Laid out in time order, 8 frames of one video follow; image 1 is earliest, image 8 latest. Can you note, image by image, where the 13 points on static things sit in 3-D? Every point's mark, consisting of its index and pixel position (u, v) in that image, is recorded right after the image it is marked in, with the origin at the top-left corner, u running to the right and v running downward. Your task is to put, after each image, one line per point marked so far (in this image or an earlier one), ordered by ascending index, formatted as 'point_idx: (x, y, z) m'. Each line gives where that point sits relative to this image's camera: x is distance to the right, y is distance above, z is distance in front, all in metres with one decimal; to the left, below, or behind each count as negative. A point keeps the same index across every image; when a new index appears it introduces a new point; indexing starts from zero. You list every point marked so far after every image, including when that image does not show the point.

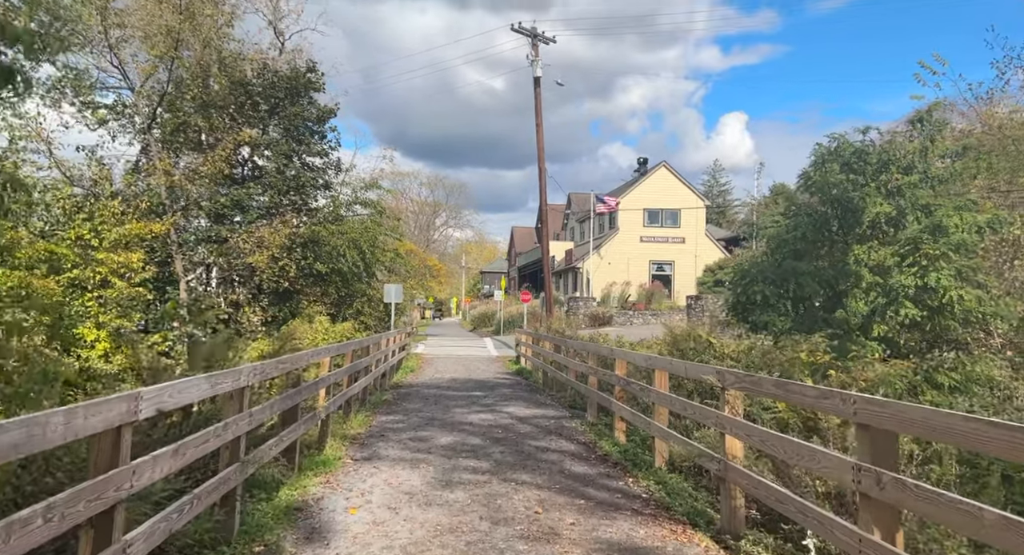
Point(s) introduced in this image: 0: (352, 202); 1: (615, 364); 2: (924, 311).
0: (-4.3, +2.0, +20.4) m
1: (+1.0, -0.9, +7.6) m
2: (+5.6, -0.5, +10.6) m
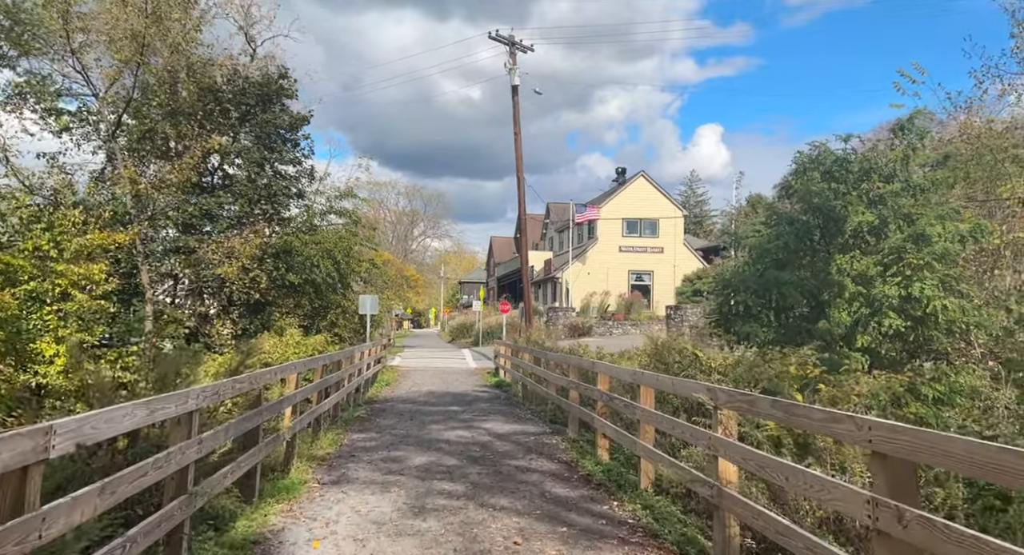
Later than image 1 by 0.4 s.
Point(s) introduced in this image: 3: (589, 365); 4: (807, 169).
0: (-4.8, +1.7, +20.0) m
1: (+0.8, -1.0, +7.3) m
2: (+5.3, -0.6, +10.4) m
3: (+0.8, -0.9, +7.7) m
4: (+4.6, +1.6, +11.8) m
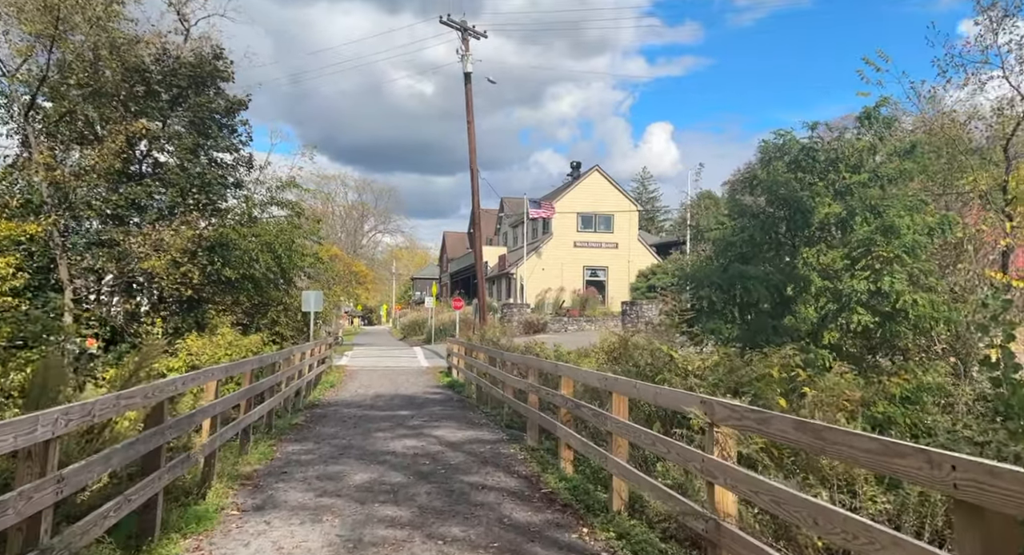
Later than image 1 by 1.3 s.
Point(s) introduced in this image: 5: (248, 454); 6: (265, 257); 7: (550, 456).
0: (-6.0, +1.8, +18.9) m
1: (+0.4, -0.9, +6.6) m
2: (+4.7, -0.5, +9.9) m
3: (+0.4, -0.8, +7.0) m
4: (+3.9, +1.7, +11.3) m
5: (-2.5, -1.7, +7.2) m
6: (-5.6, +0.4, +17.3) m
7: (+0.3, -1.6, +6.9) m
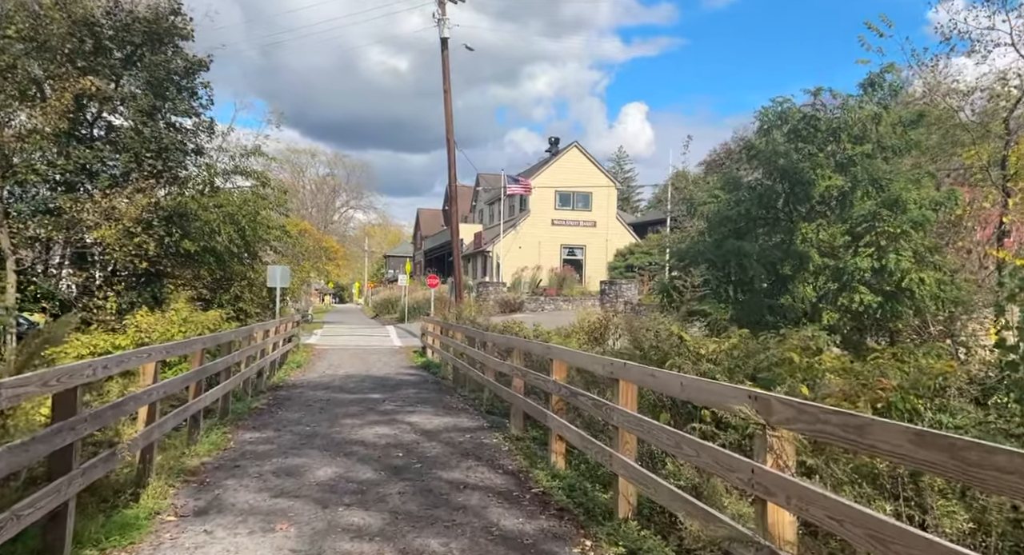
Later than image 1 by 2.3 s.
0: (-6.5, +2.5, +17.8) m
1: (+0.3, -0.7, +5.9) m
2: (+4.4, -0.2, +9.3) m
3: (+0.2, -0.6, +6.2) m
4: (+3.6, +2.0, +10.6) m
5: (-2.6, -1.4, +6.4) m
6: (-6.0, +1.0, +16.4) m
7: (+0.2, -1.4, +6.2) m
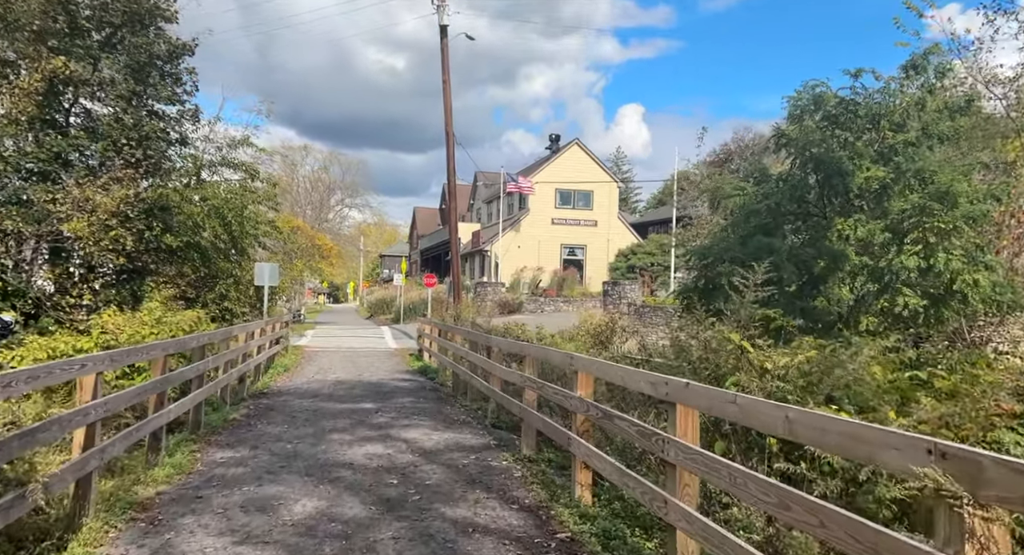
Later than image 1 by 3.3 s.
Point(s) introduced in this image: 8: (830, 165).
0: (-6.5, +2.5, +16.9) m
1: (+0.4, -0.7, +4.9) m
2: (+4.5, -0.2, +8.4) m
3: (+0.3, -0.6, +5.3) m
4: (+3.7, +2.0, +9.7) m
5: (-2.5, -1.4, +5.4) m
6: (-6.0, +1.0, +15.4) m
7: (+0.3, -1.3, +5.3) m
8: (+3.8, +1.3, +9.2) m
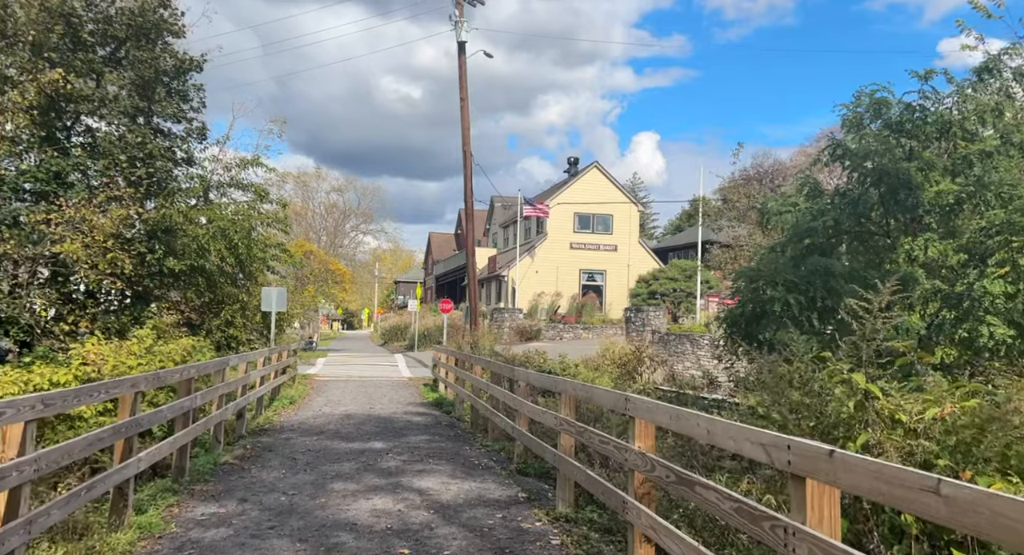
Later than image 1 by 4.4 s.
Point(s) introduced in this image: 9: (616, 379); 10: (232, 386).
0: (-6.0, +2.0, +16.1) m
1: (+0.6, -0.8, +4.0) m
2: (+4.8, -0.5, +7.4) m
3: (+0.6, -0.7, +4.3) m
4: (+4.0, +1.7, +8.8) m
5: (-2.3, -1.5, +4.5) m
6: (-5.6, +0.6, +14.6) m
7: (+0.5, -1.5, +4.3) m
8: (+4.1, +1.1, +8.2) m
9: (+2.0, -1.9, +14.7) m
10: (-3.1, -1.2, +8.6) m
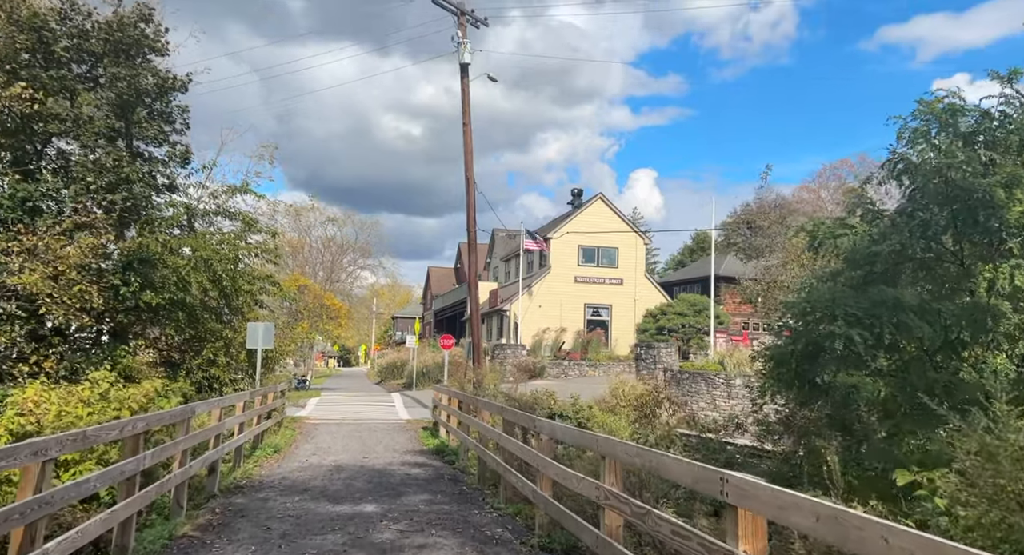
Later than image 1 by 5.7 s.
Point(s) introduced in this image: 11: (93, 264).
0: (-5.9, +1.3, +15.0) m
1: (+0.8, -0.9, +2.7) m
2: (+5.0, -0.7, +6.2) m
3: (+0.7, -0.8, +3.1) m
4: (+4.2, +1.4, +7.7) m
5: (-2.1, -1.6, +3.2) m
6: (-5.4, 0.0, +13.4) m
7: (+0.7, -1.6, +3.0) m
8: (+4.3, +0.8, +7.1) m
9: (+2.1, -2.5, +13.5) m
10: (-3.0, -1.5, +7.3) m
11: (-6.5, +0.2, +11.9) m
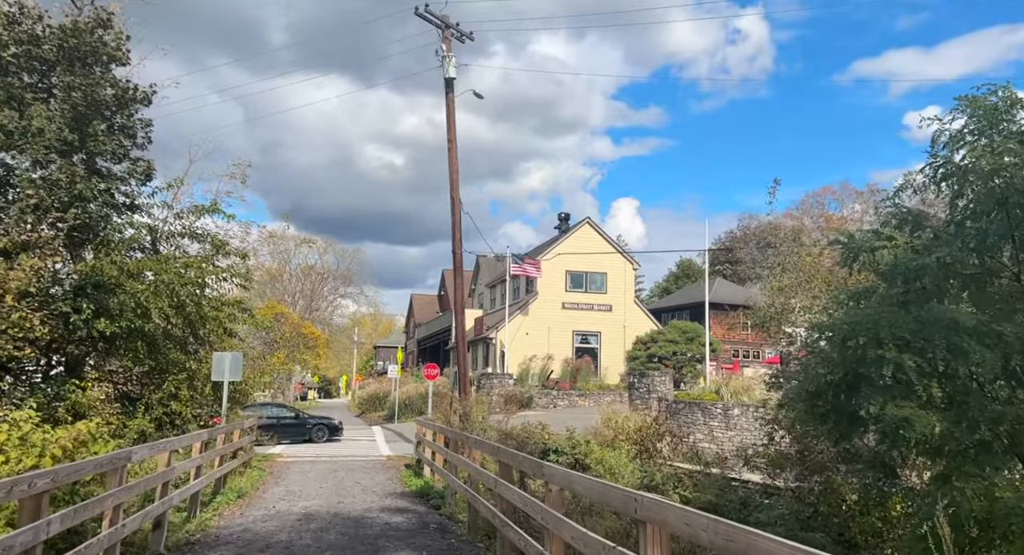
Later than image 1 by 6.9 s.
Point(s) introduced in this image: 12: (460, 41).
0: (-6.1, +0.8, +13.9) m
1: (+0.8, -0.9, +1.7) m
2: (+5.0, -0.8, +5.3) m
3: (+0.8, -0.8, +2.1) m
4: (+4.1, +1.3, +6.8) m
5: (-2.1, -1.6, +2.1) m
6: (-5.6, -0.4, +12.3) m
7: (+0.7, -1.6, +2.0) m
8: (+4.2, +0.7, +6.2) m
9: (+2.0, -2.9, +12.4) m
10: (-3.0, -1.7, +6.2) m
11: (-6.6, -0.1, +10.8) m
12: (-1.2, +5.5, +18.0) m
